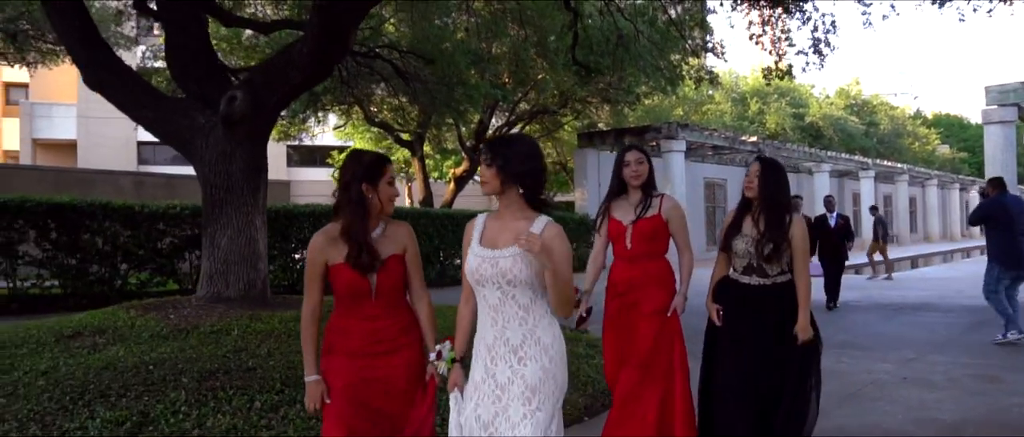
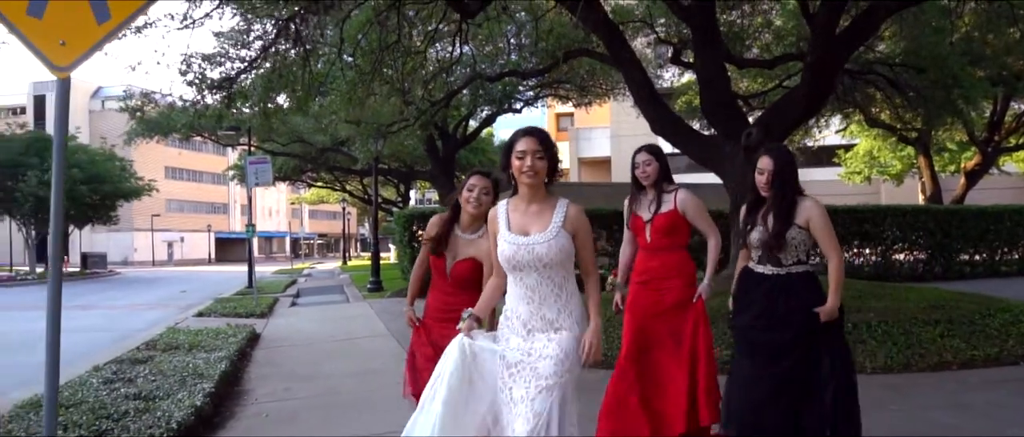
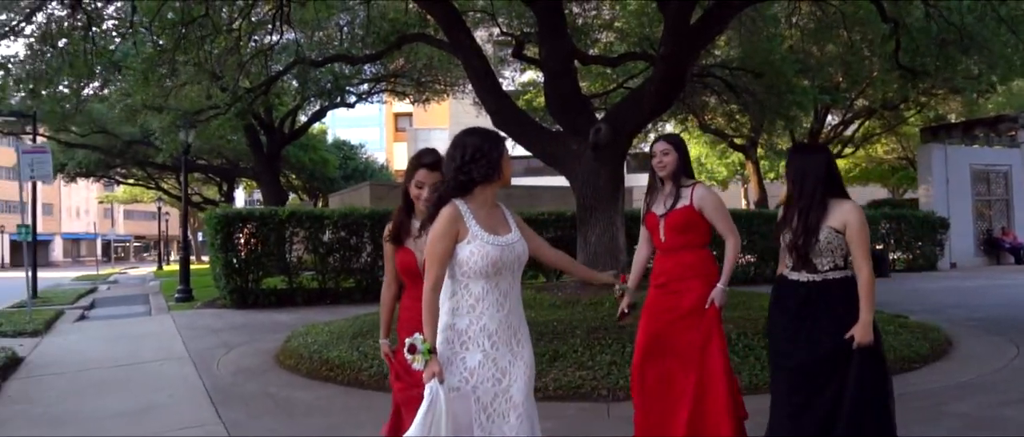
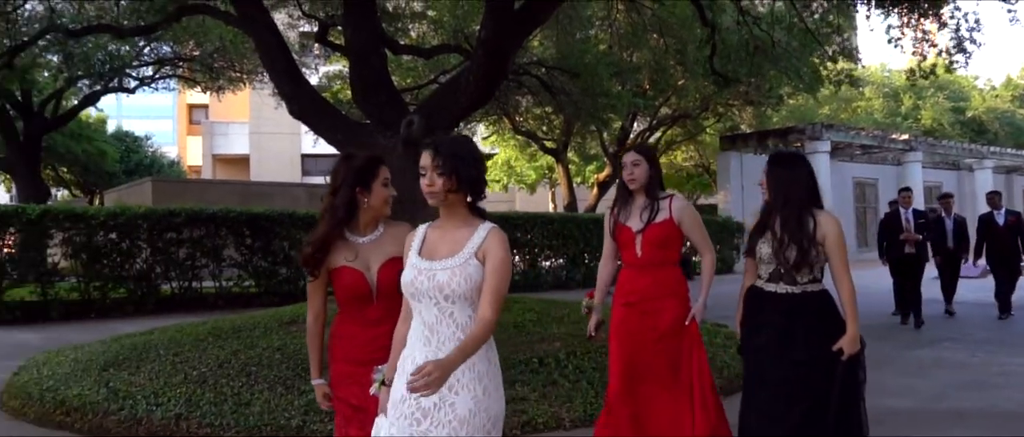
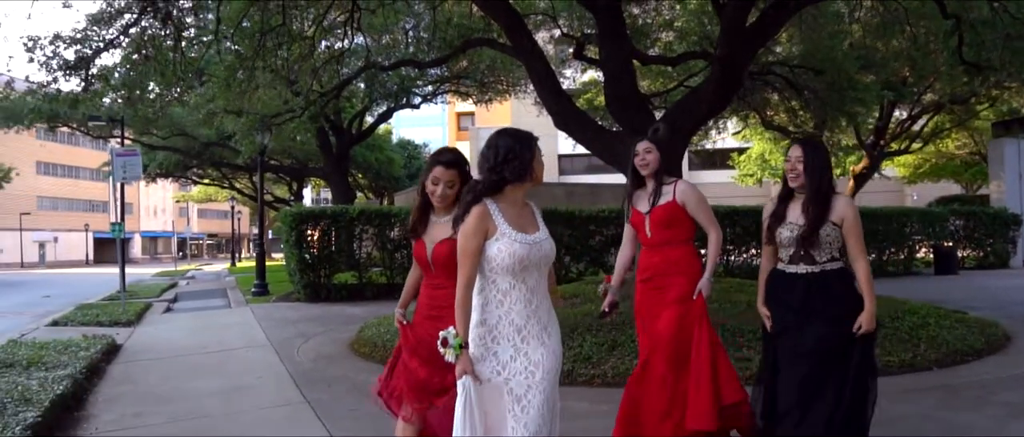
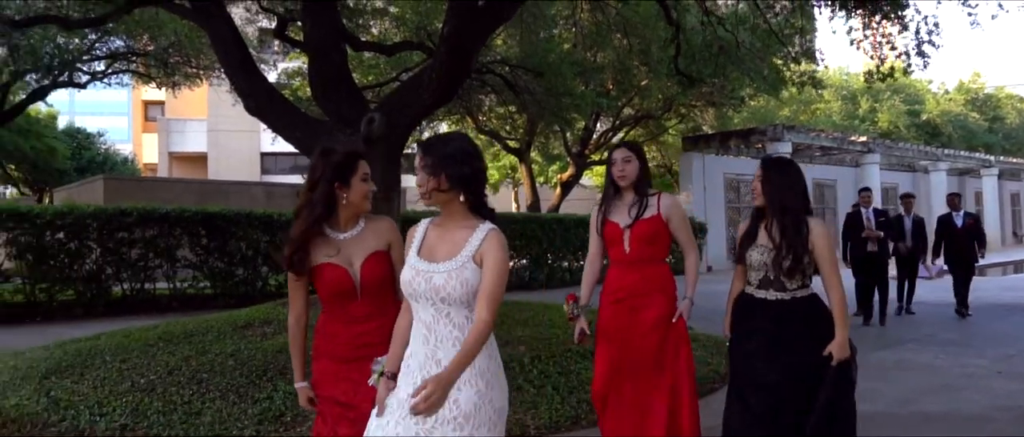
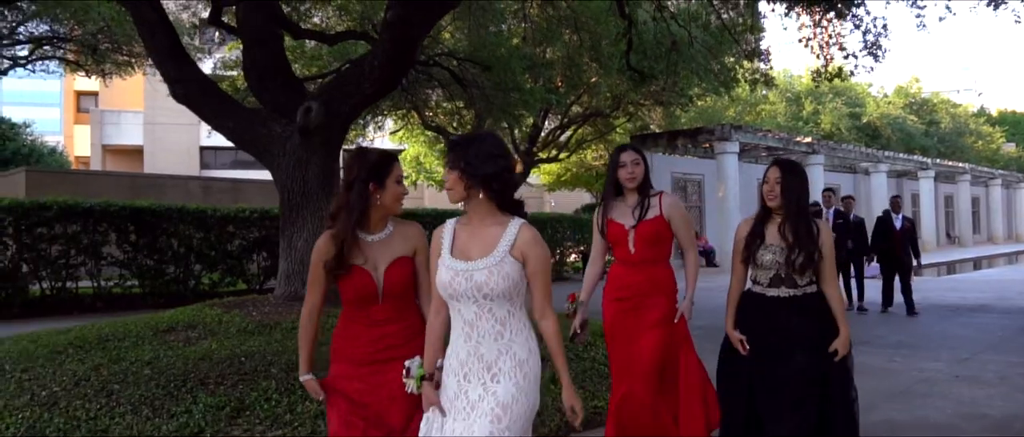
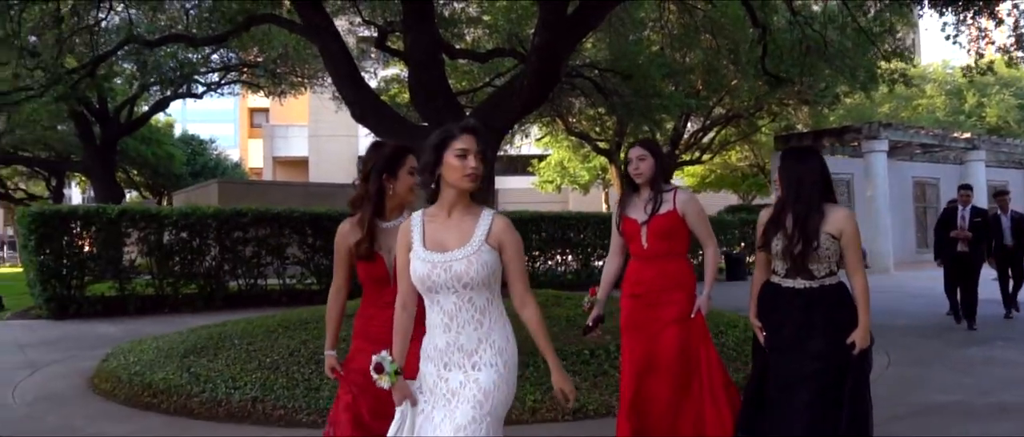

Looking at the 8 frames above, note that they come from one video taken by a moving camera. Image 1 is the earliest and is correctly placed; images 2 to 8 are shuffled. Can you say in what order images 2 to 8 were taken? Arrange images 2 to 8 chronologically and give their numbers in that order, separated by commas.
7, 6, 4, 8, 3, 5, 2
